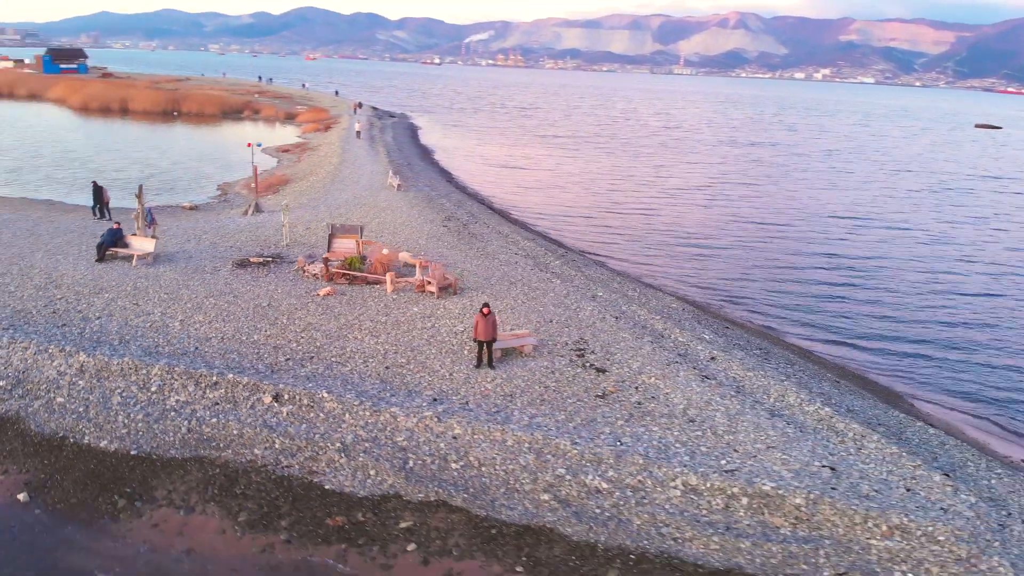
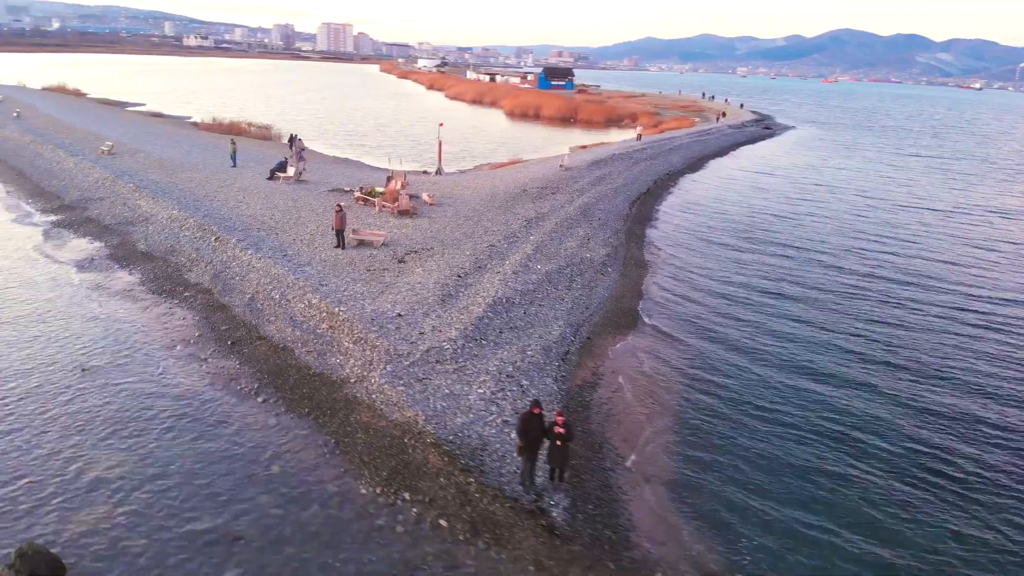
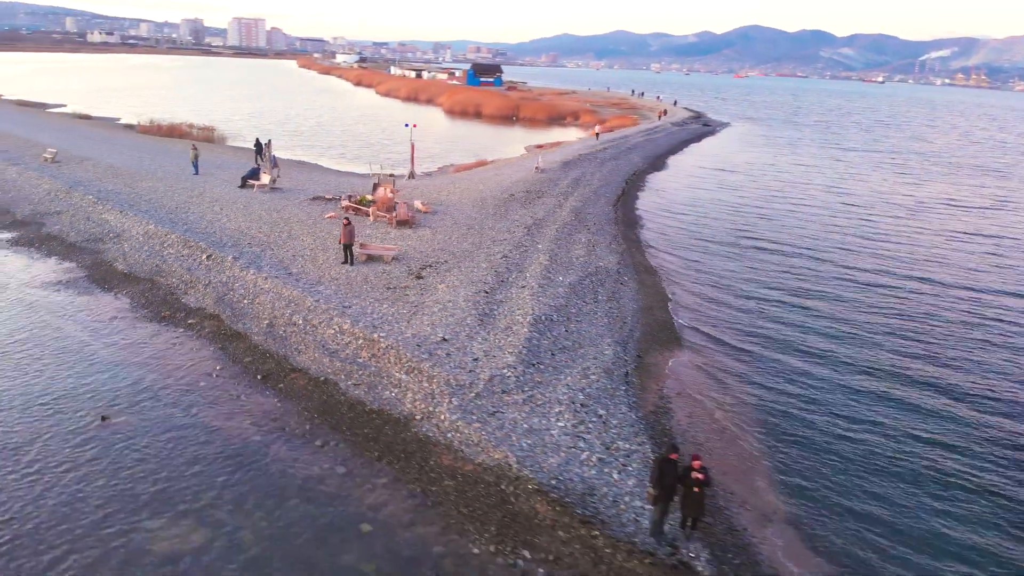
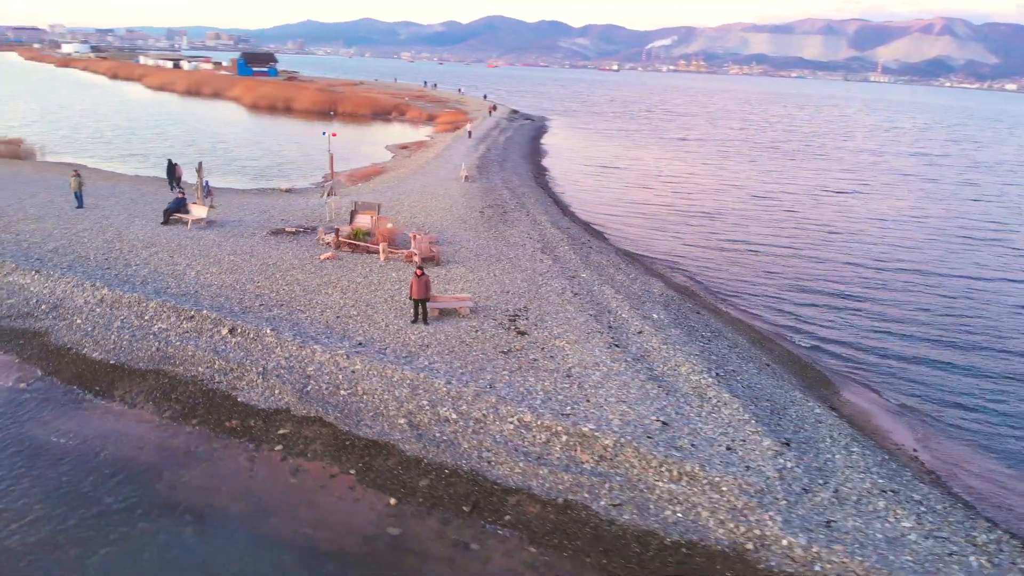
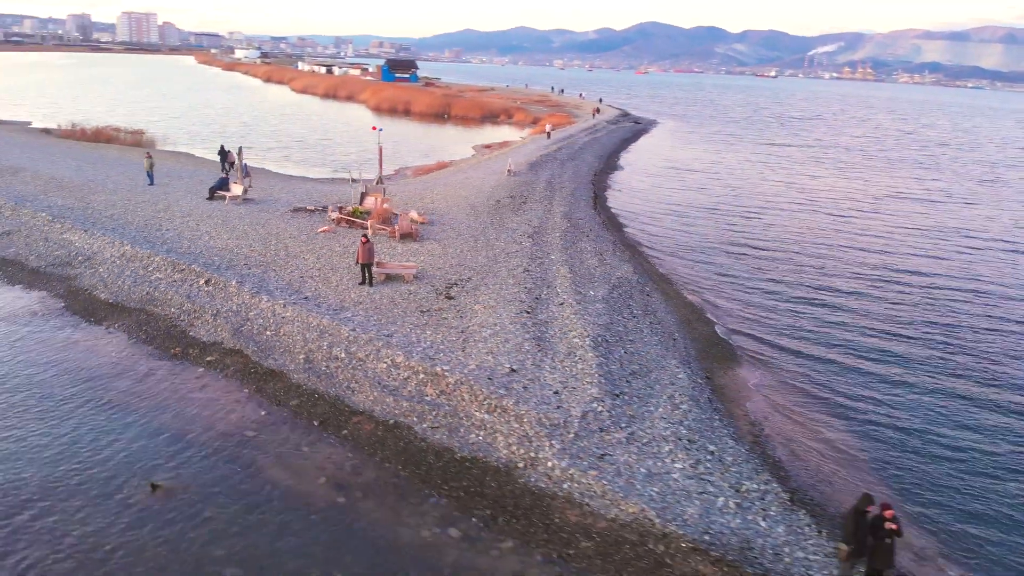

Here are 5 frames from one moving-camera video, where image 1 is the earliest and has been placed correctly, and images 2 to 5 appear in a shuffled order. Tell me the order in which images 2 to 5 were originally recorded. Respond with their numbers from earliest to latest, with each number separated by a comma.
4, 5, 3, 2
